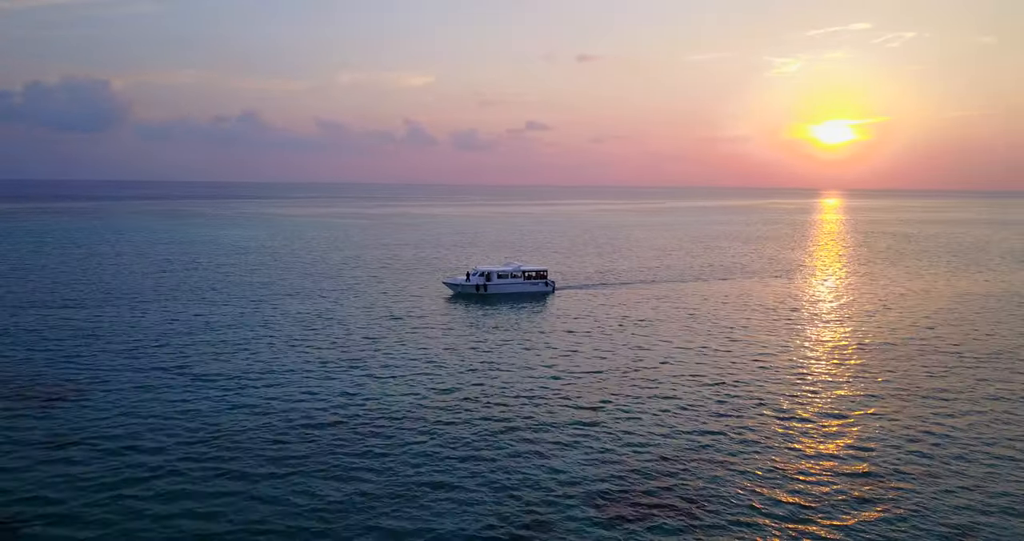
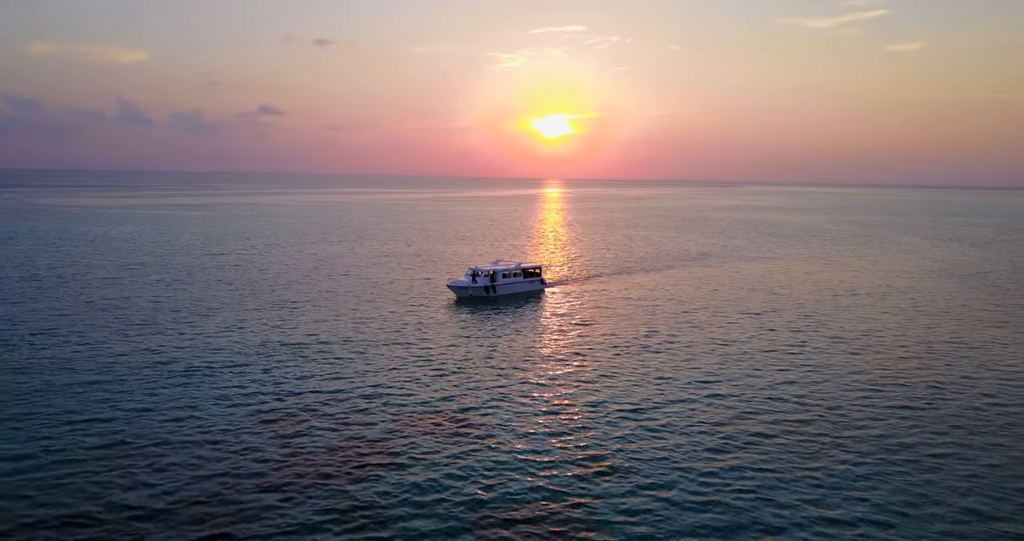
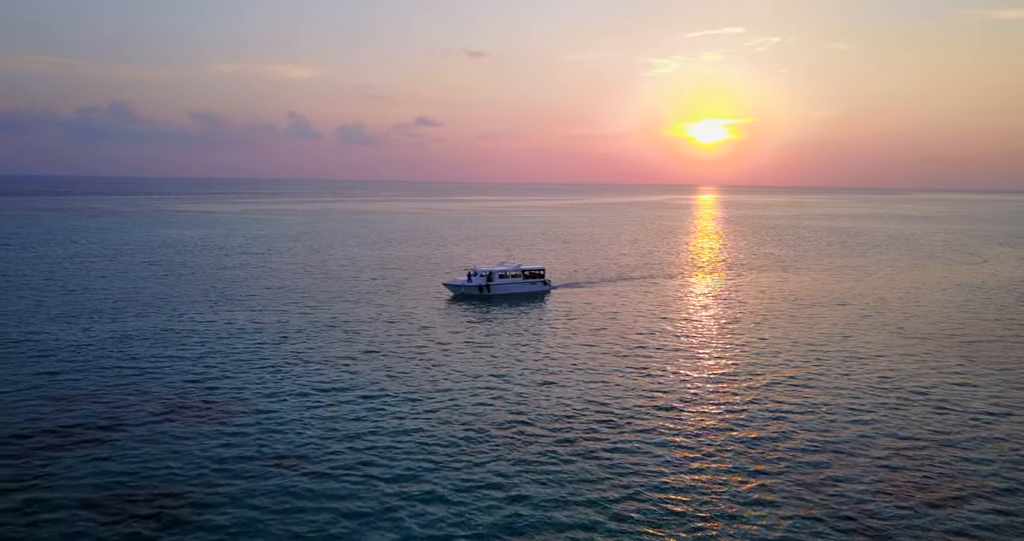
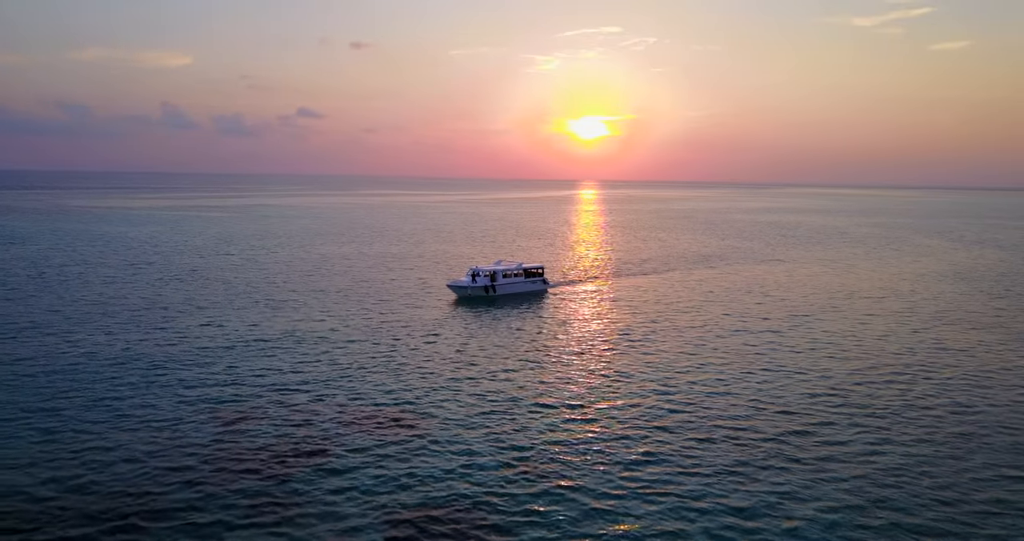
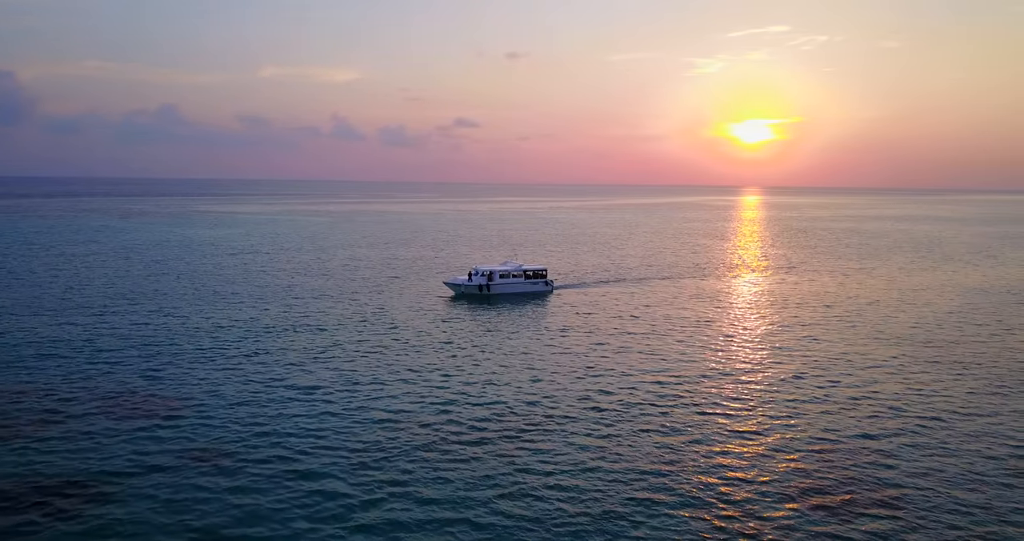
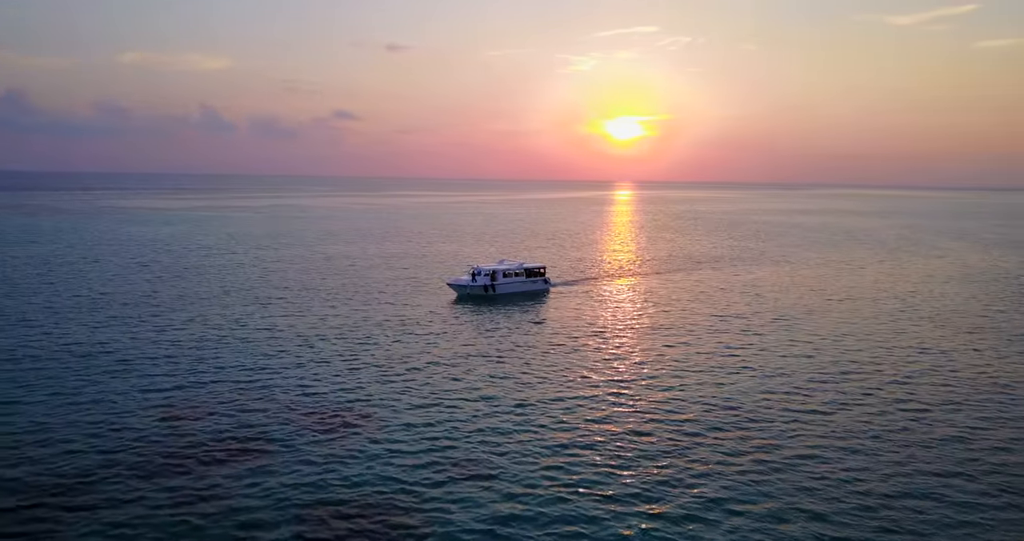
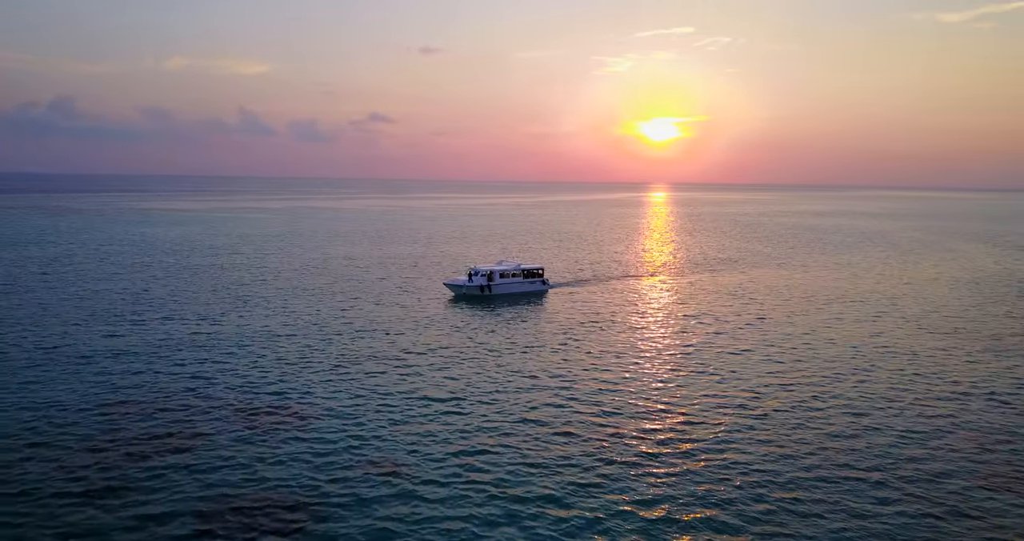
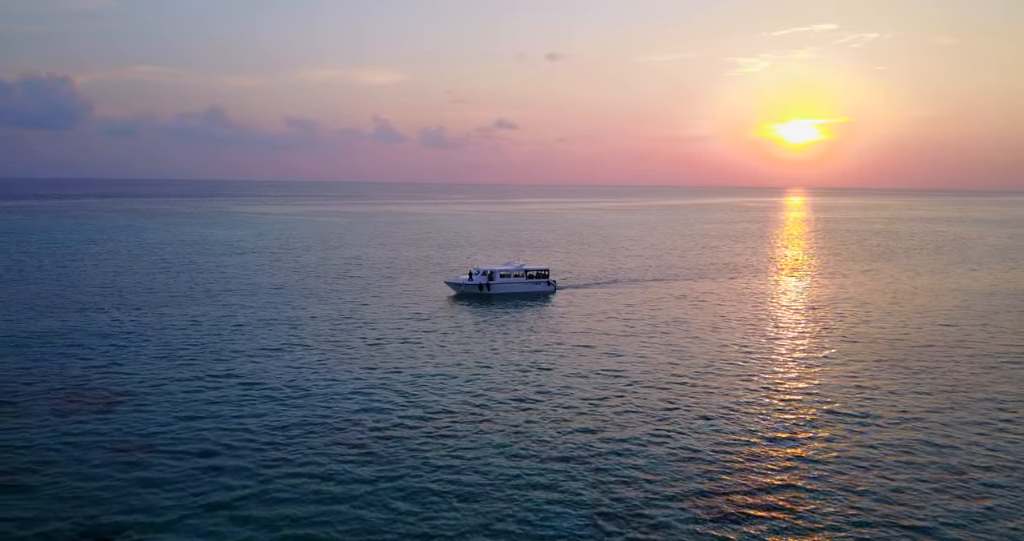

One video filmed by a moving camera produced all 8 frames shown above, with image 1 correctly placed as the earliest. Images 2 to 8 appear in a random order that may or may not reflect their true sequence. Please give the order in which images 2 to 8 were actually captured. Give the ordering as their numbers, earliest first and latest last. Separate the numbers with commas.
8, 5, 3, 7, 6, 4, 2
